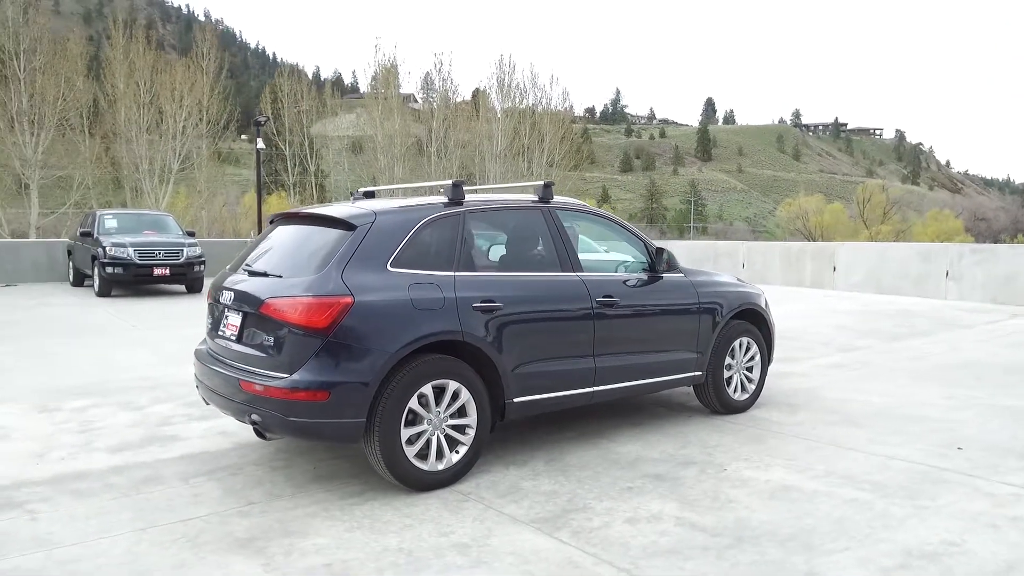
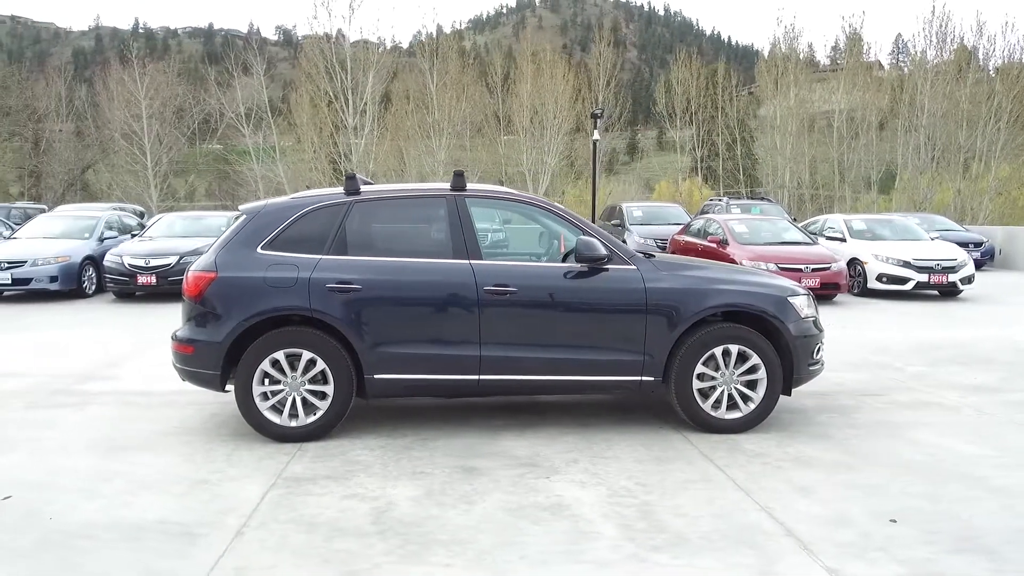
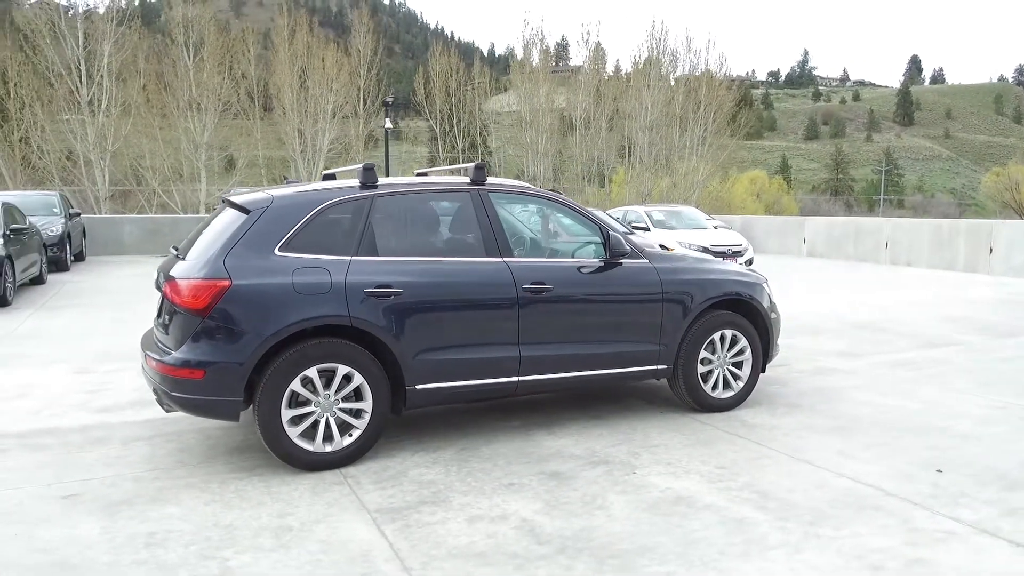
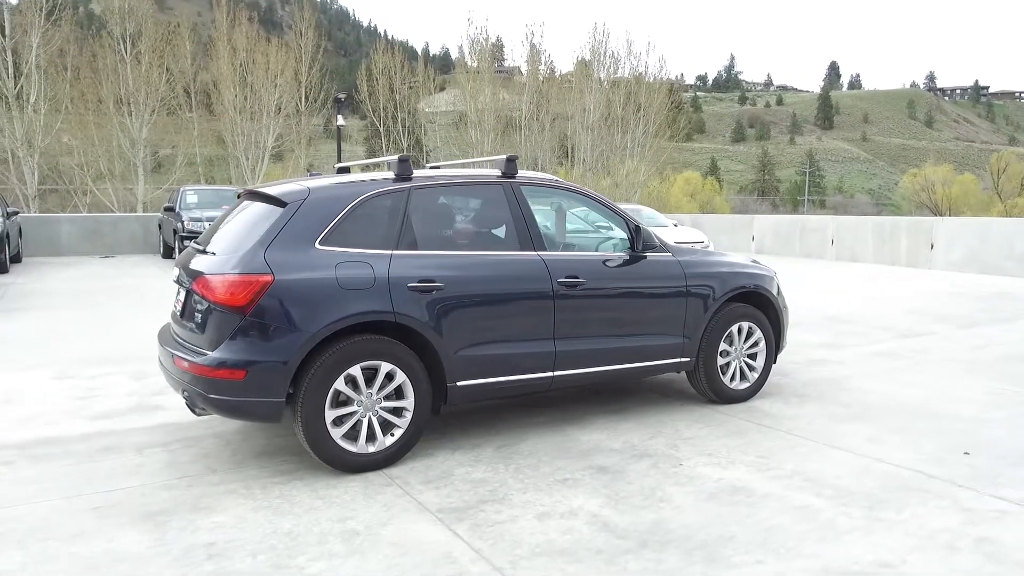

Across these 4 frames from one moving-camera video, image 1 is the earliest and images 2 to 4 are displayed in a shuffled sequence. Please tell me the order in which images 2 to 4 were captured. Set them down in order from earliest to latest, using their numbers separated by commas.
4, 3, 2
